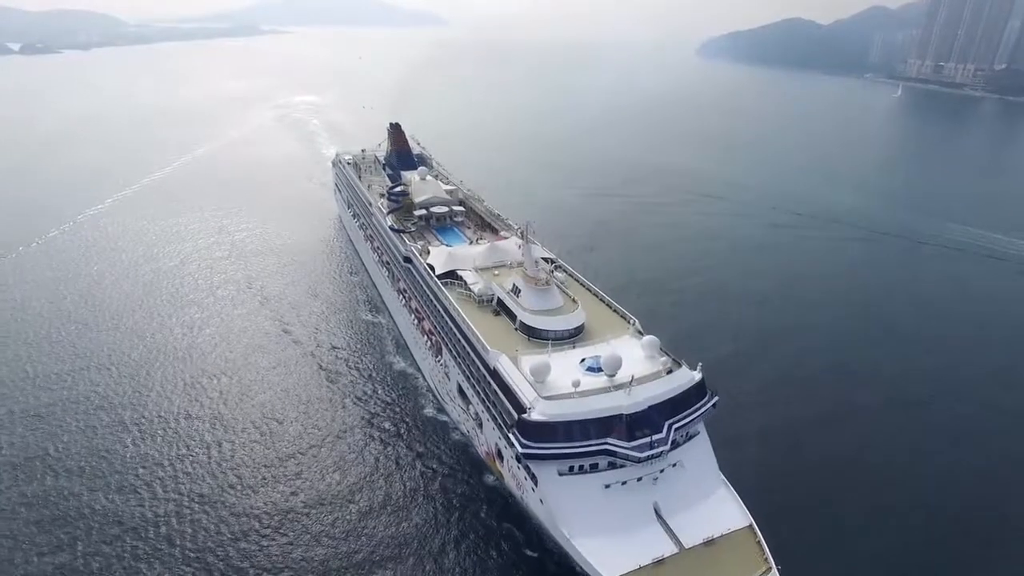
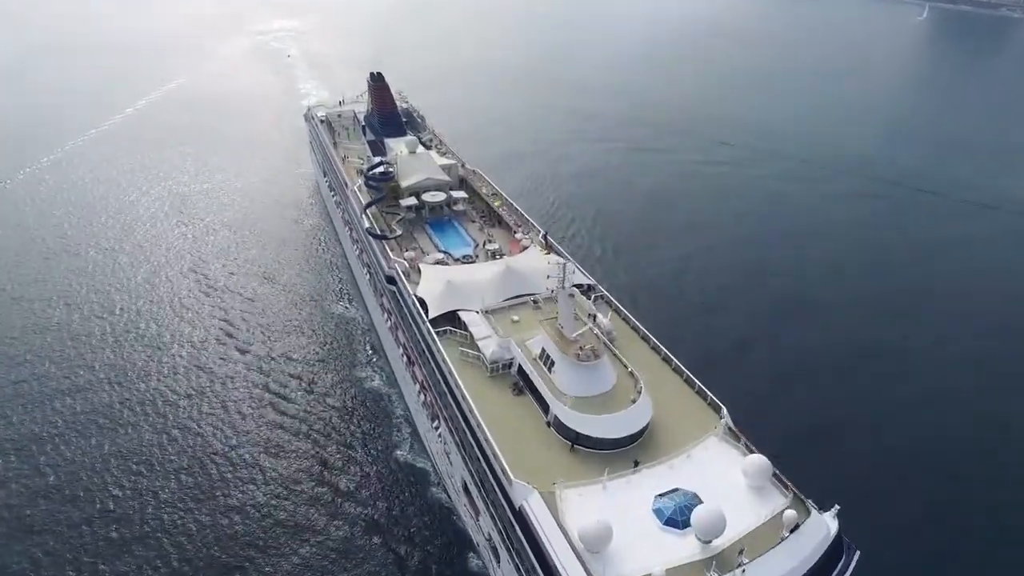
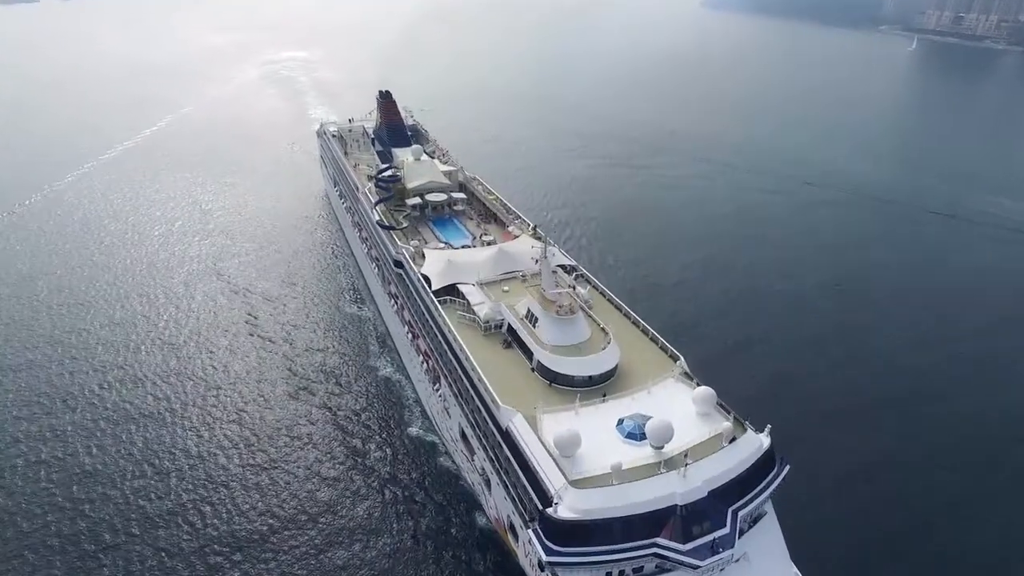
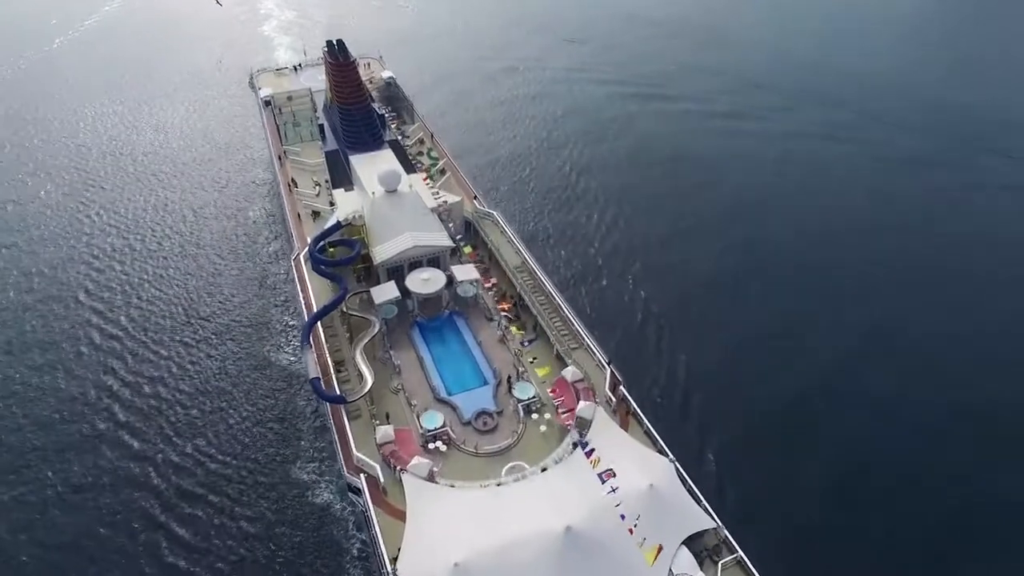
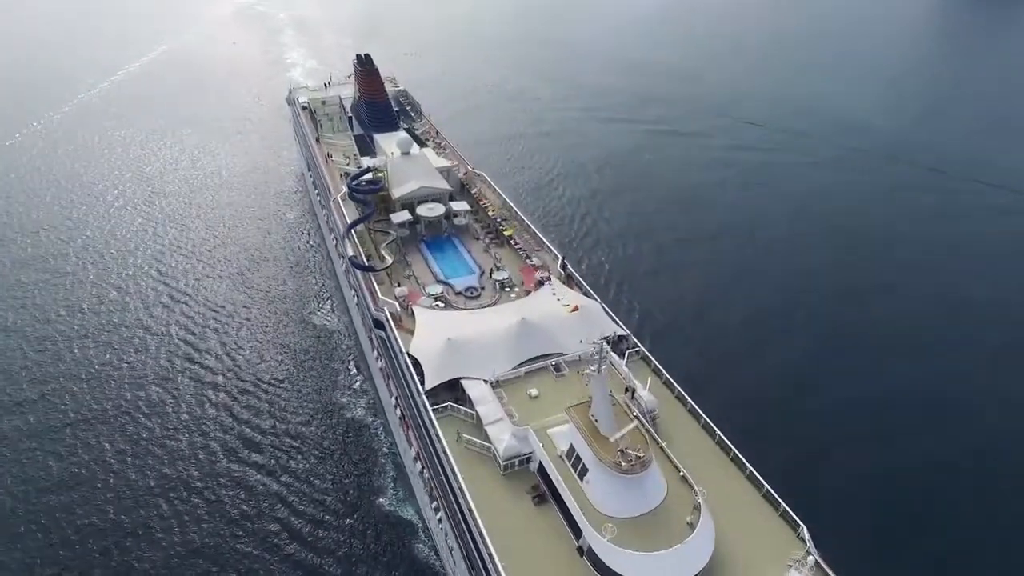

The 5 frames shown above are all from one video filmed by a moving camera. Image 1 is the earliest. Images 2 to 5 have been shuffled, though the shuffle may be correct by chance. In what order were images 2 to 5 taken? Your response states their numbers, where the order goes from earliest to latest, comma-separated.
3, 2, 5, 4
